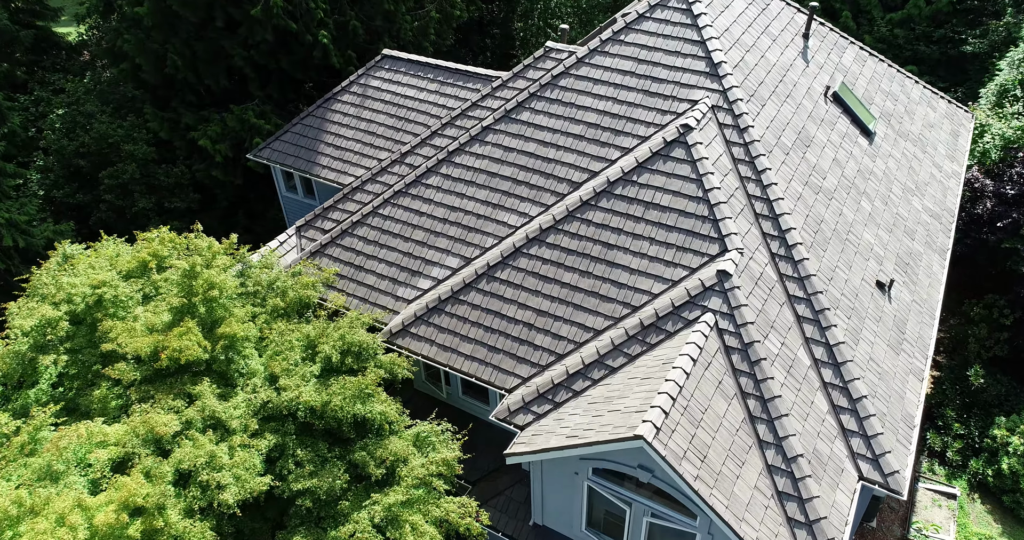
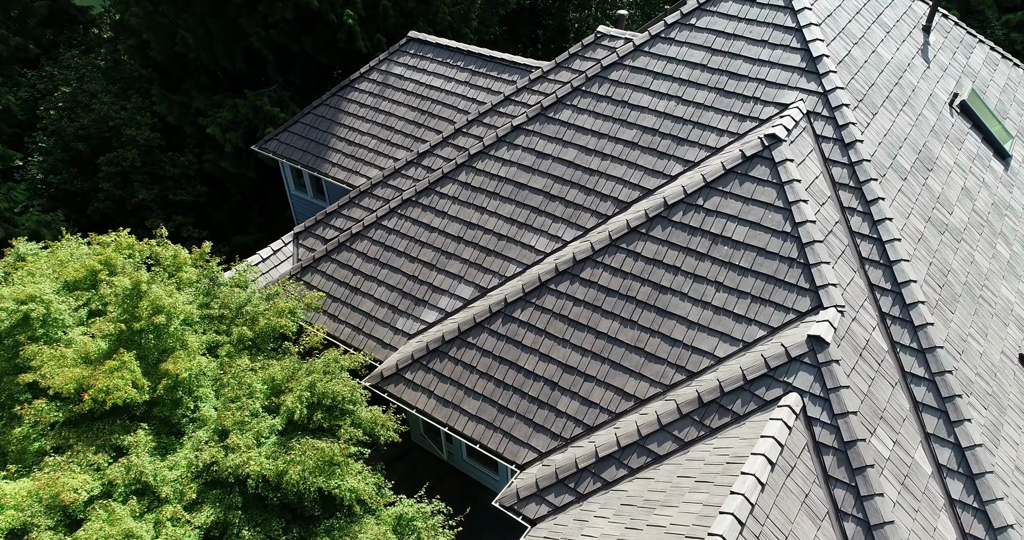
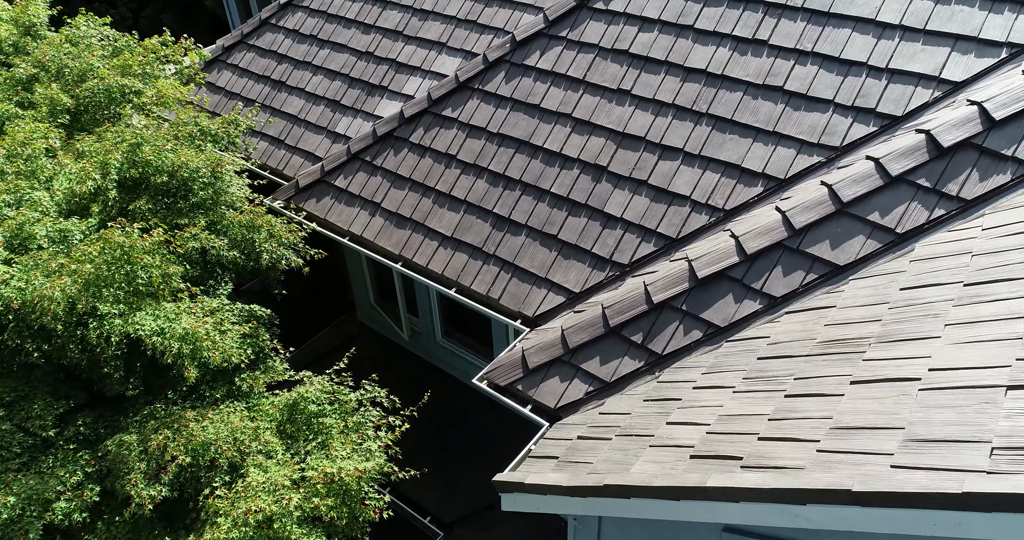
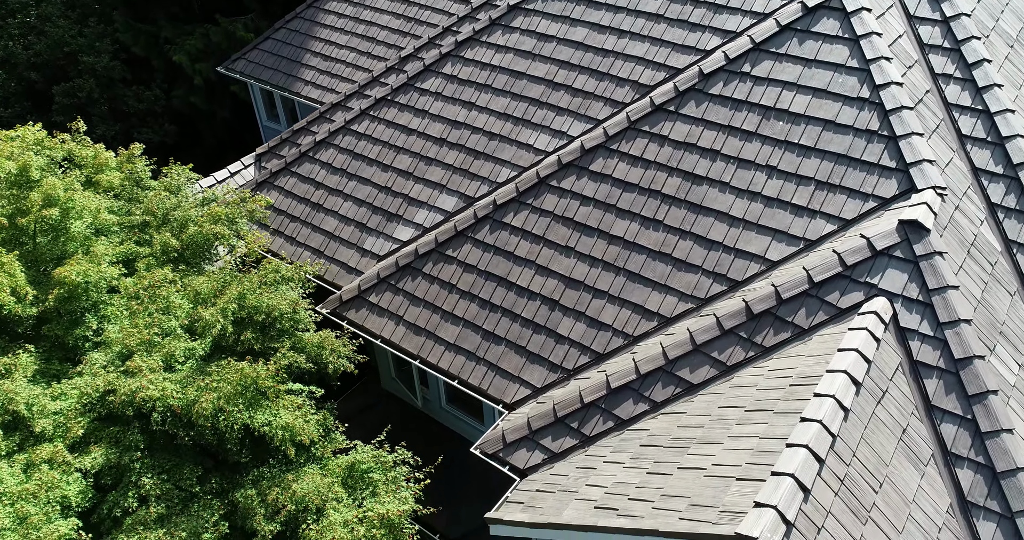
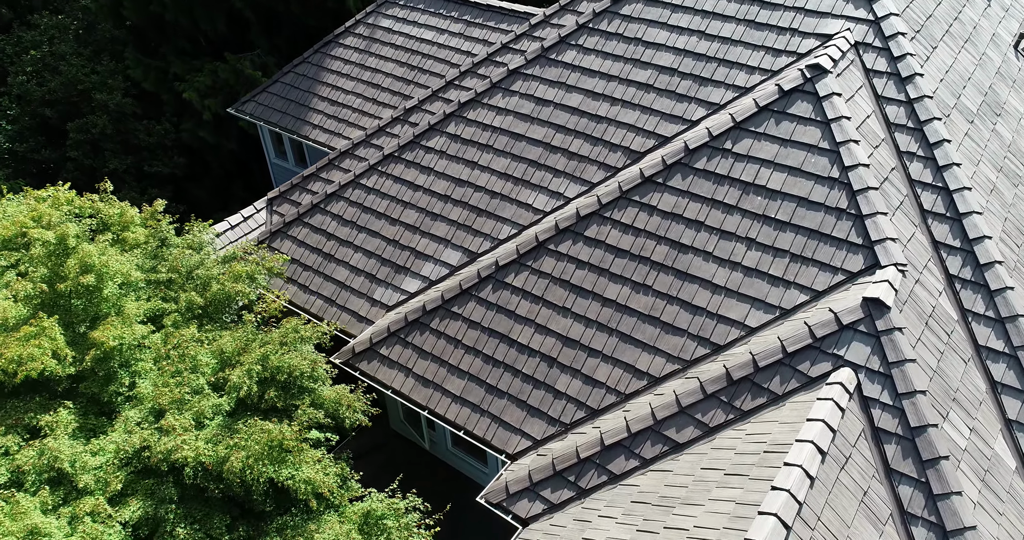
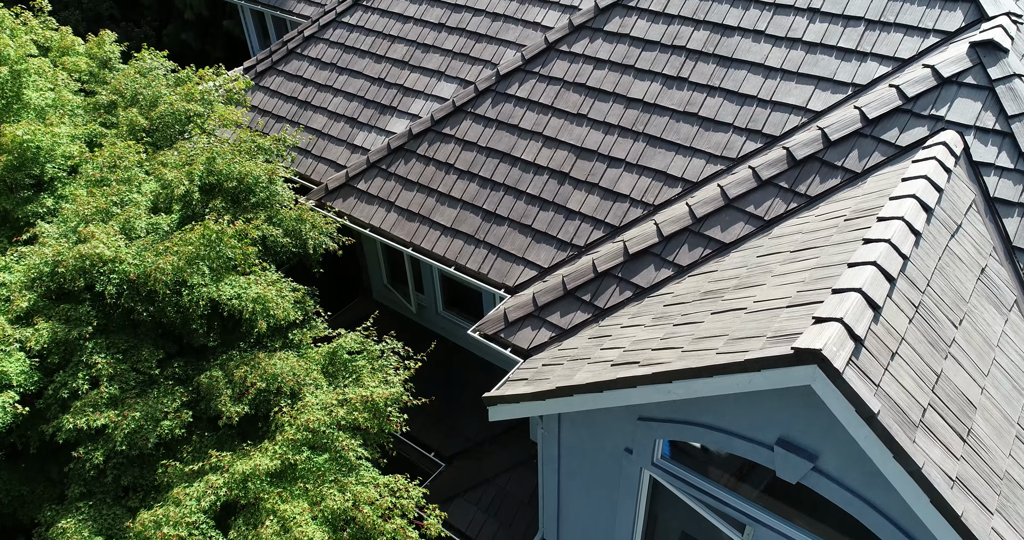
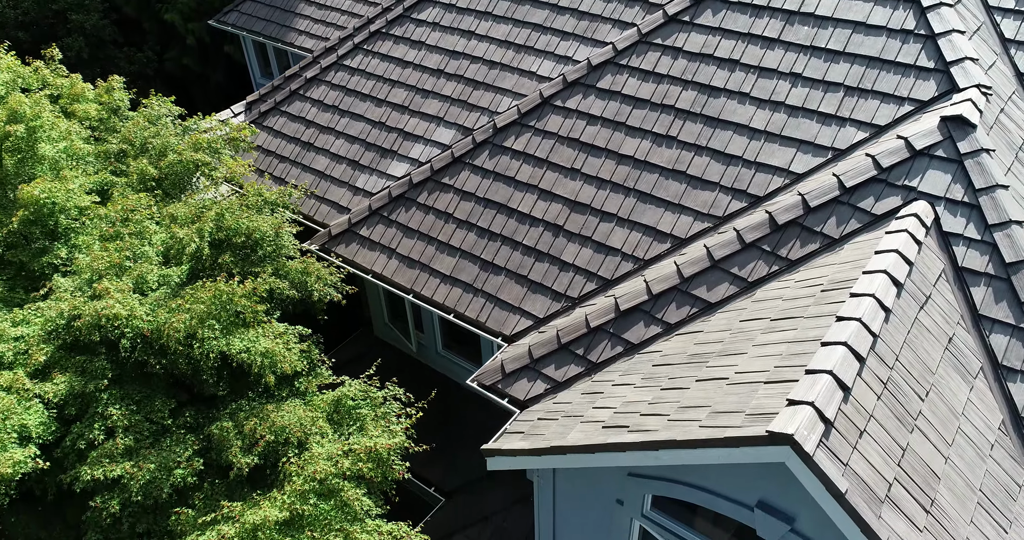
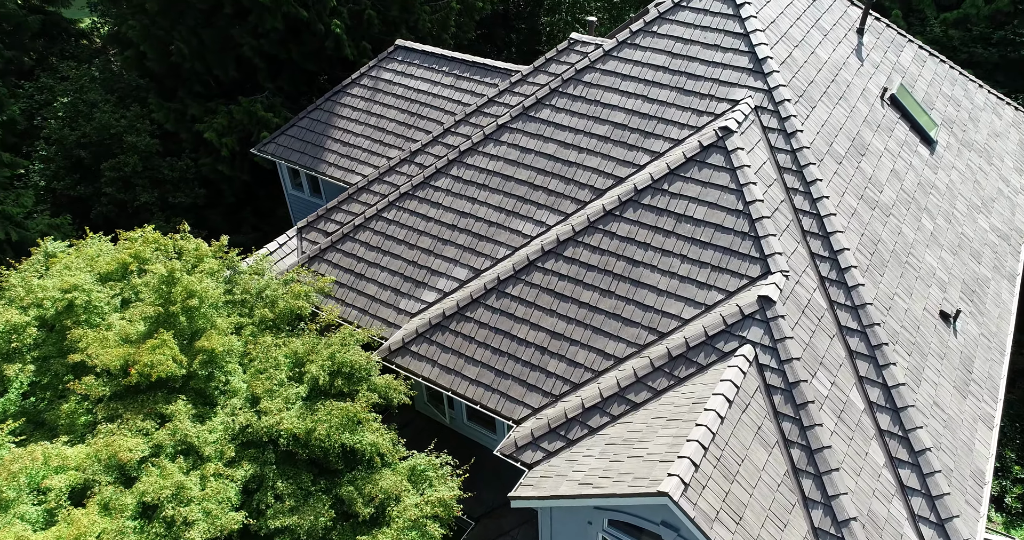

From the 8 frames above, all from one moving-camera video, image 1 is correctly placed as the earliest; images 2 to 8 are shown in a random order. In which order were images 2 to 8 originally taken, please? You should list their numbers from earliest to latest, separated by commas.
8, 2, 5, 4, 7, 6, 3
